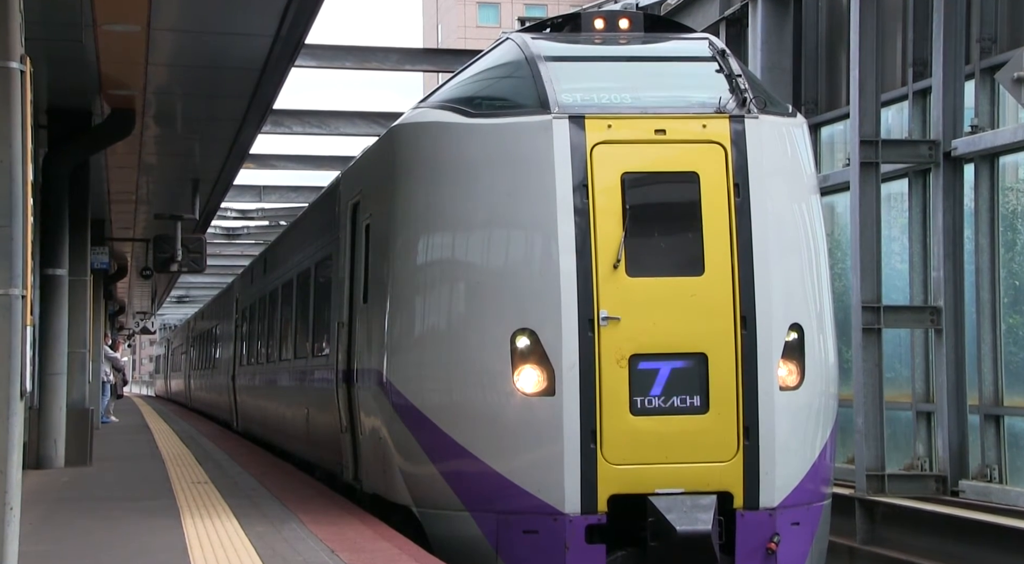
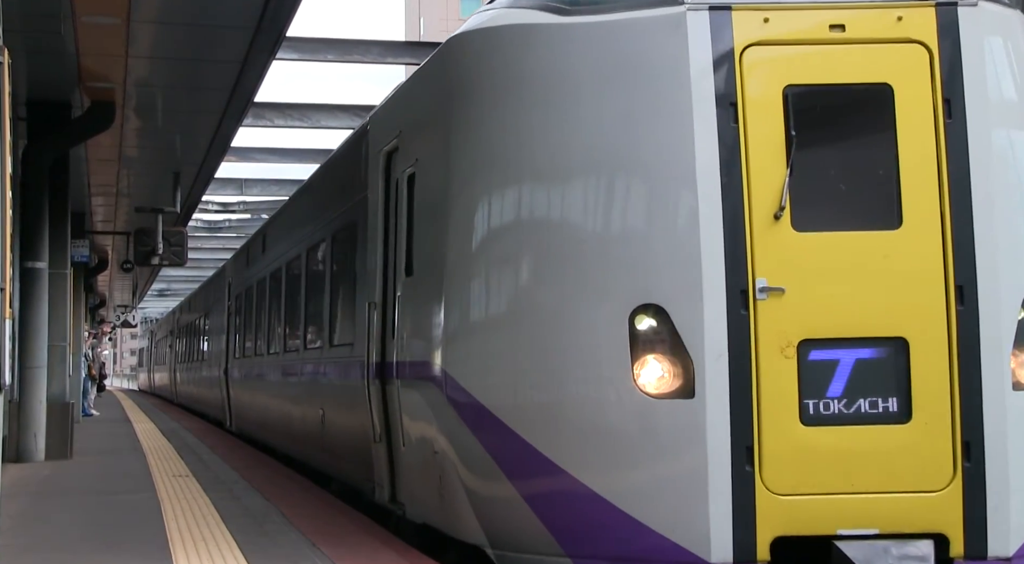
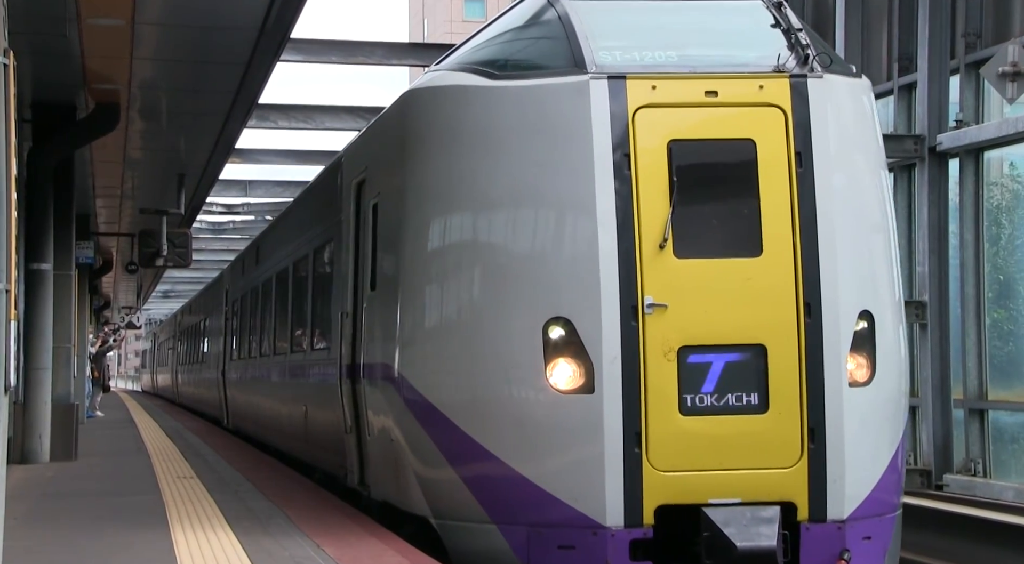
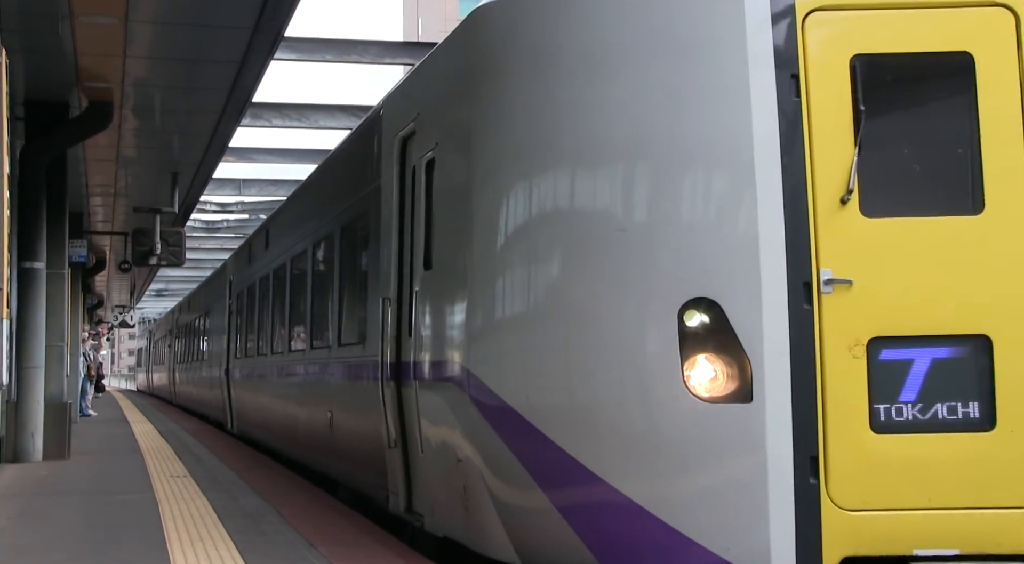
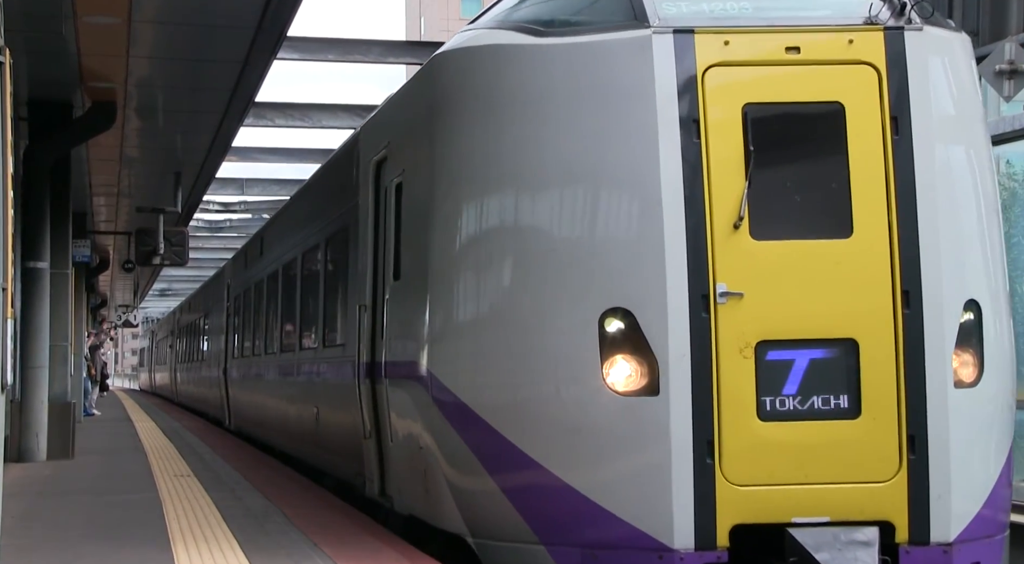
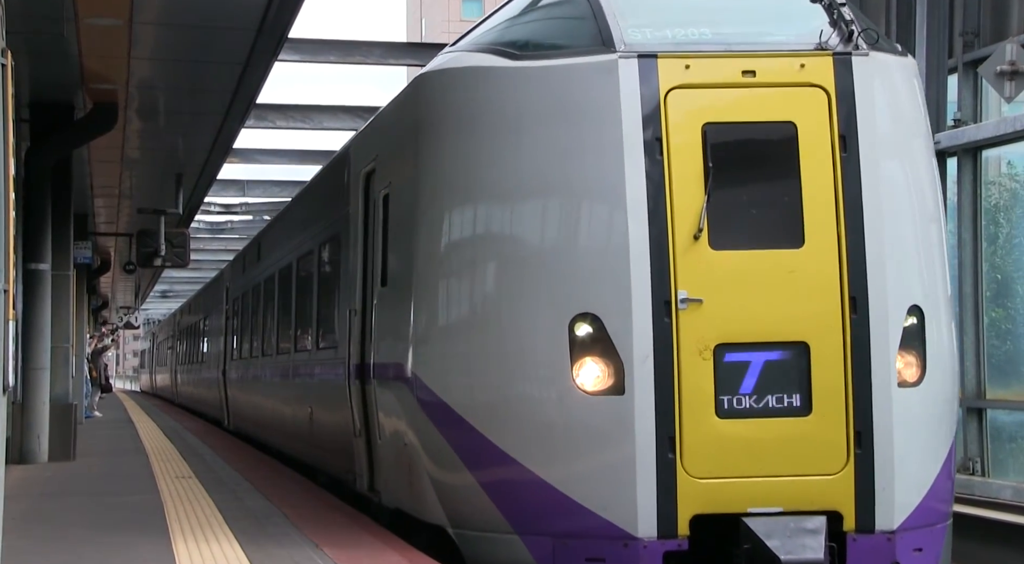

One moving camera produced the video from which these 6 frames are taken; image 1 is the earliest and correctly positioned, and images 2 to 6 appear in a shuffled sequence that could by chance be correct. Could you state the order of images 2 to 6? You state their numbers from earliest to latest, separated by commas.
3, 6, 5, 2, 4
